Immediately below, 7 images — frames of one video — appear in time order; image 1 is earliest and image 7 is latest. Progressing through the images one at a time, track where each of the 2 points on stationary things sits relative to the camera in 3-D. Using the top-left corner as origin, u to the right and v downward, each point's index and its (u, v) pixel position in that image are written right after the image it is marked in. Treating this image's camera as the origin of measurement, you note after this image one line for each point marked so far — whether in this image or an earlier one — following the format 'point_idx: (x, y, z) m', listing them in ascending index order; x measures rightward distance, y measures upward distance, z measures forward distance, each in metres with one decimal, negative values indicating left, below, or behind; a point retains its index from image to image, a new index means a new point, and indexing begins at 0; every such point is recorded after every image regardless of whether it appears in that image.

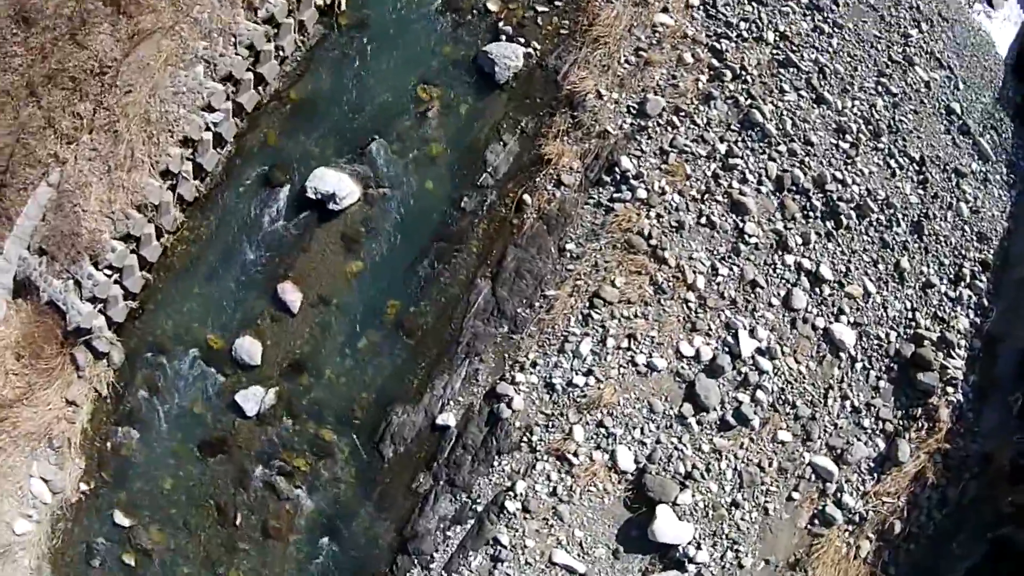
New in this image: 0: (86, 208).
0: (-5.6, +1.0, +7.2) m
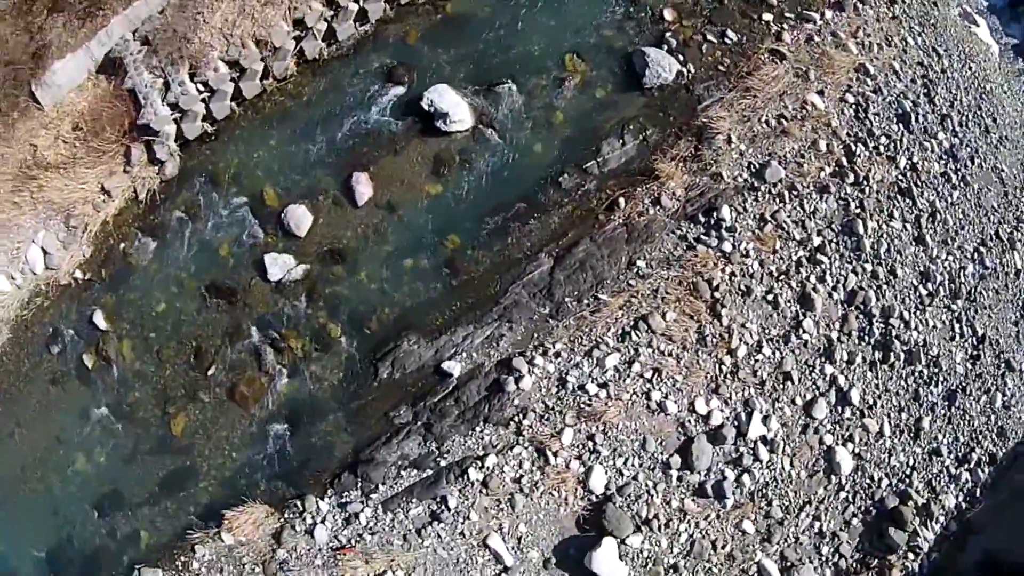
0: (-3.9, +3.5, +7.1) m
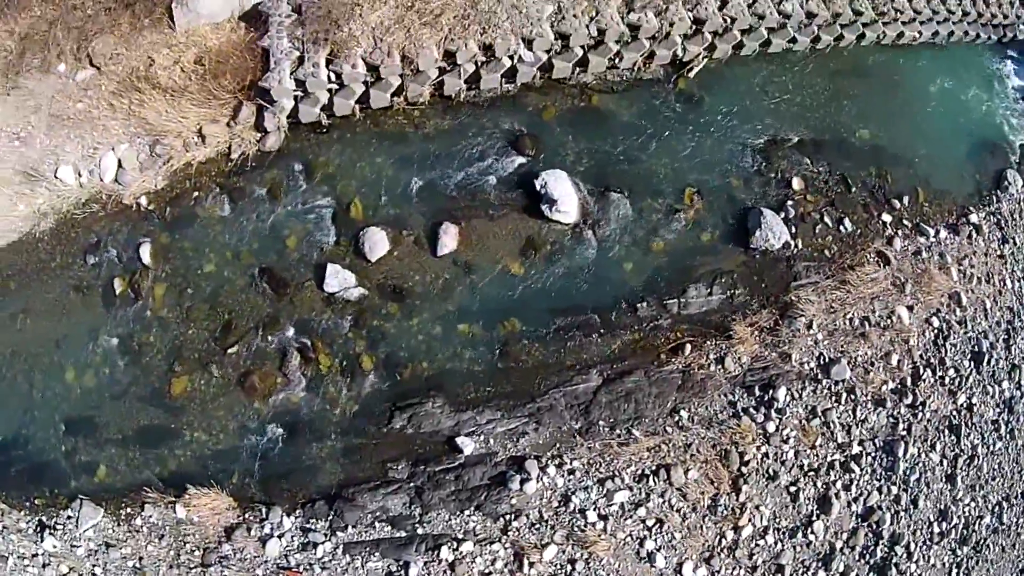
0: (-1.9, +3.4, +7.0) m
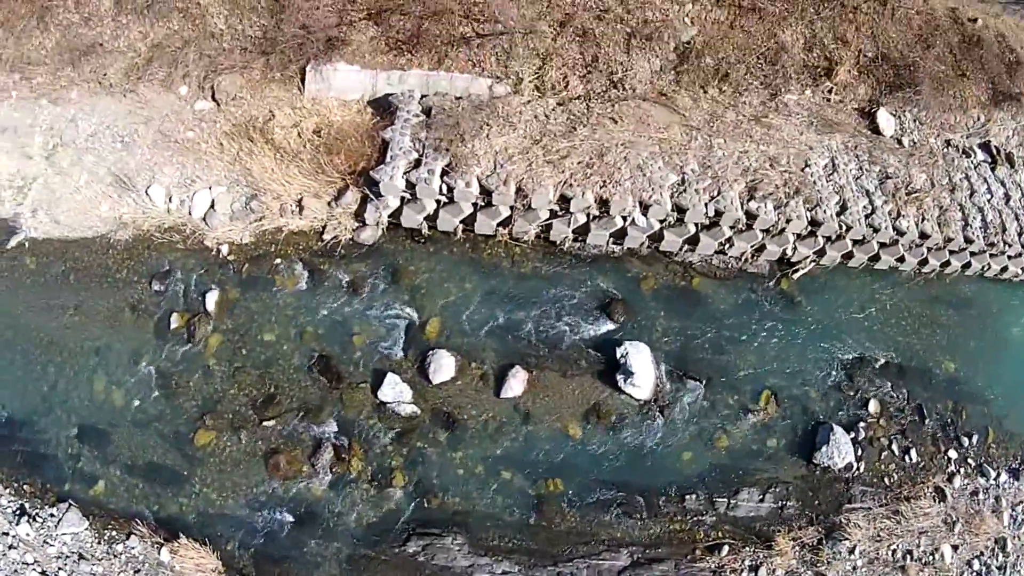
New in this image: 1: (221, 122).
0: (-0.3, +1.9, +6.9) m
1: (-3.8, +2.2, +7.3) m
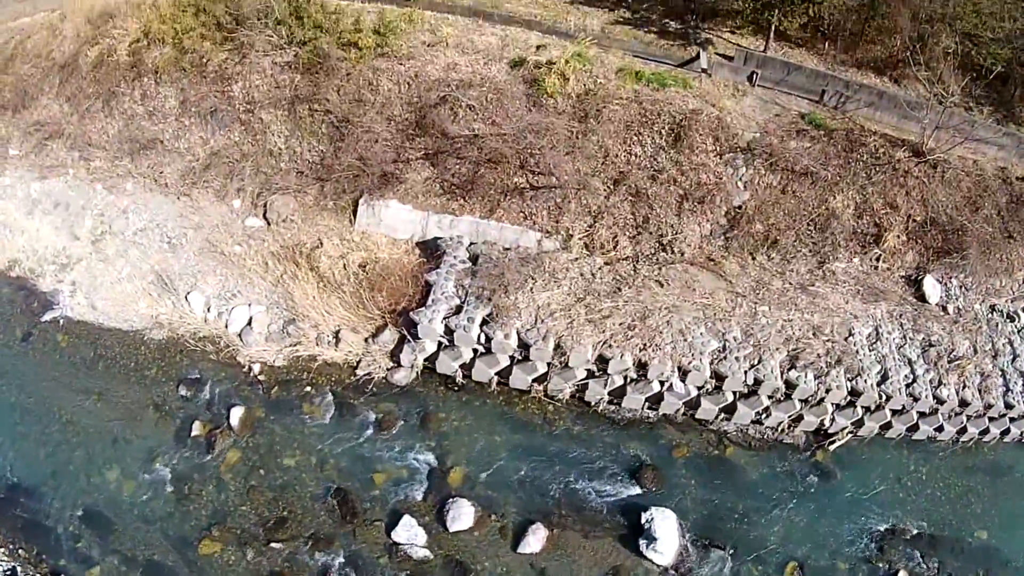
0: (+0.3, 0.0, +6.9) m
1: (-3.2, +0.6, +7.4) m
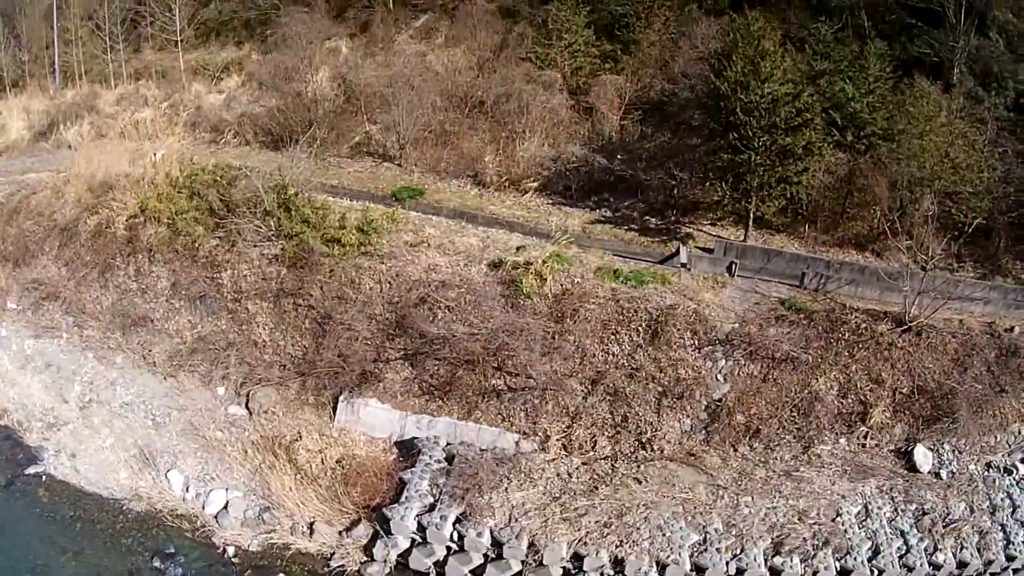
0: (0.0, -2.6, +6.9) m
1: (-3.5, -1.9, +7.5) m
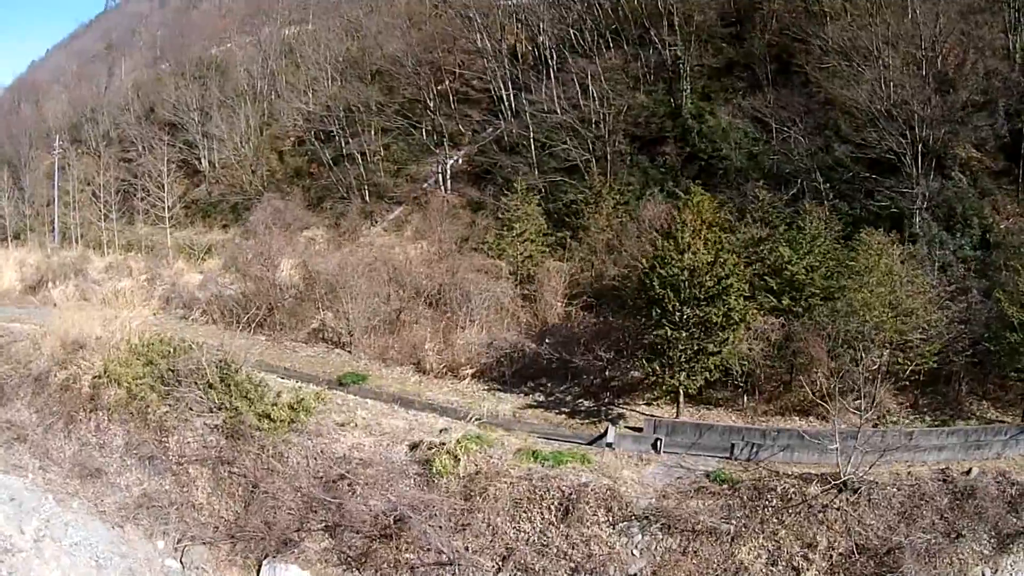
0: (-1.2, -4.9, +7.1) m
1: (-4.7, -4.2, +7.9) m
